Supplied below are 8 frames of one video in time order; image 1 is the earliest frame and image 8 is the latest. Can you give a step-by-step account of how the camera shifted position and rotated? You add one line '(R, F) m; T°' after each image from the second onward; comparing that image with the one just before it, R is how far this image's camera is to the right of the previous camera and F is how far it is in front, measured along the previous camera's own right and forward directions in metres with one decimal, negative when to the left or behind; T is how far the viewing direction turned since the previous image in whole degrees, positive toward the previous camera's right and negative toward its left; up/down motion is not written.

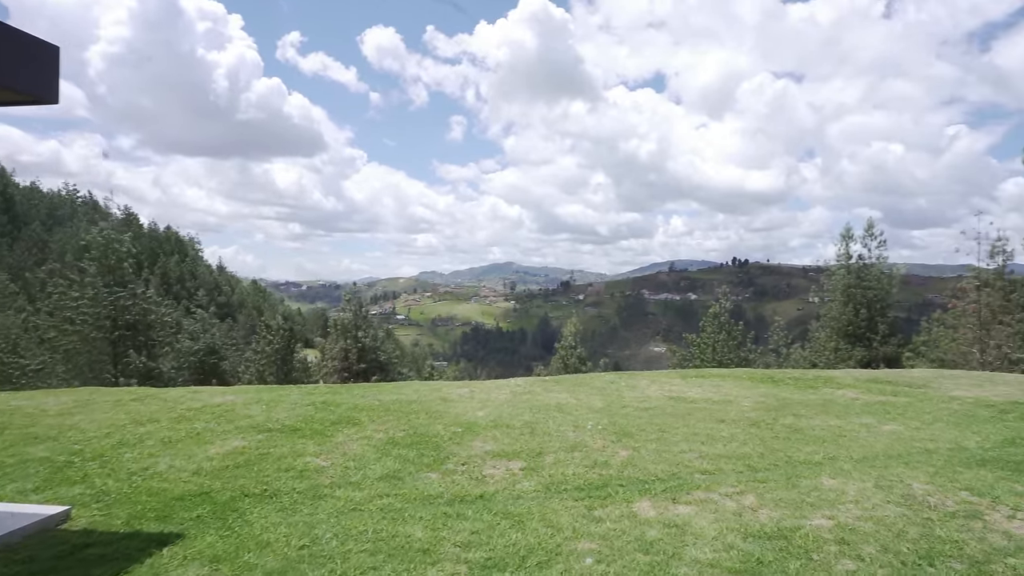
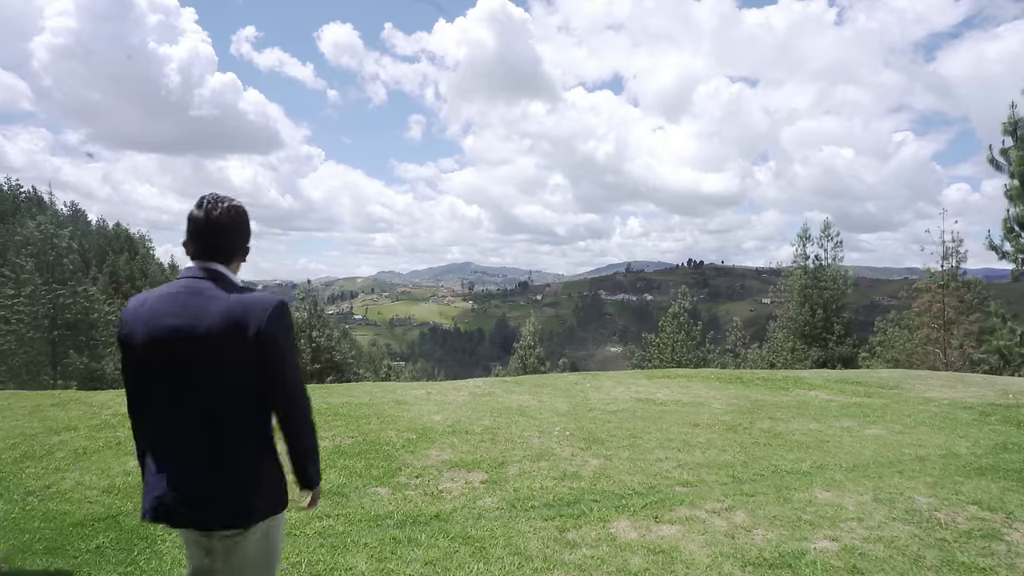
(0.0, +1.2) m; +4°
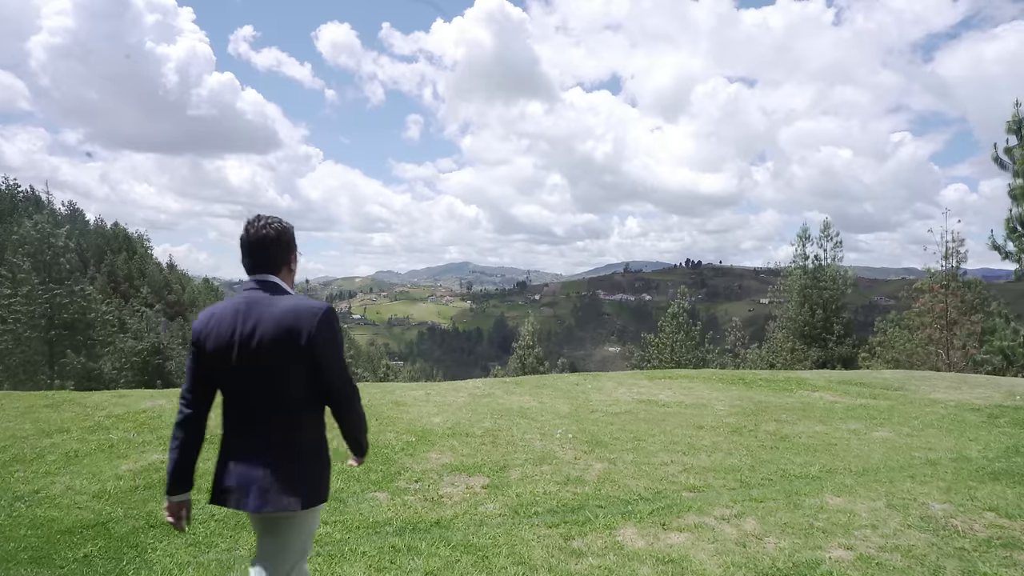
(-0.1, +0.2) m; 0°
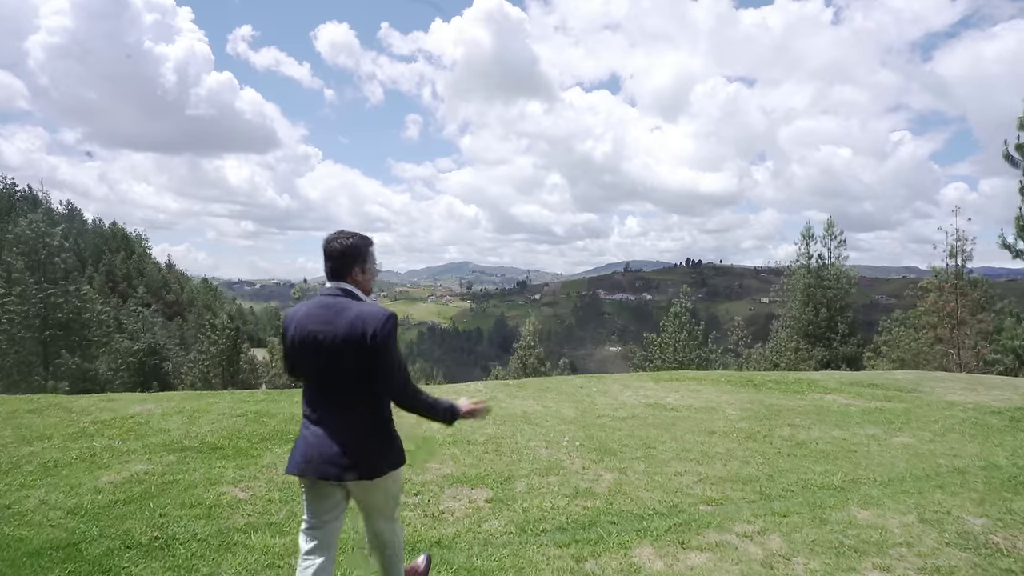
(-0.1, +0.5) m; 0°
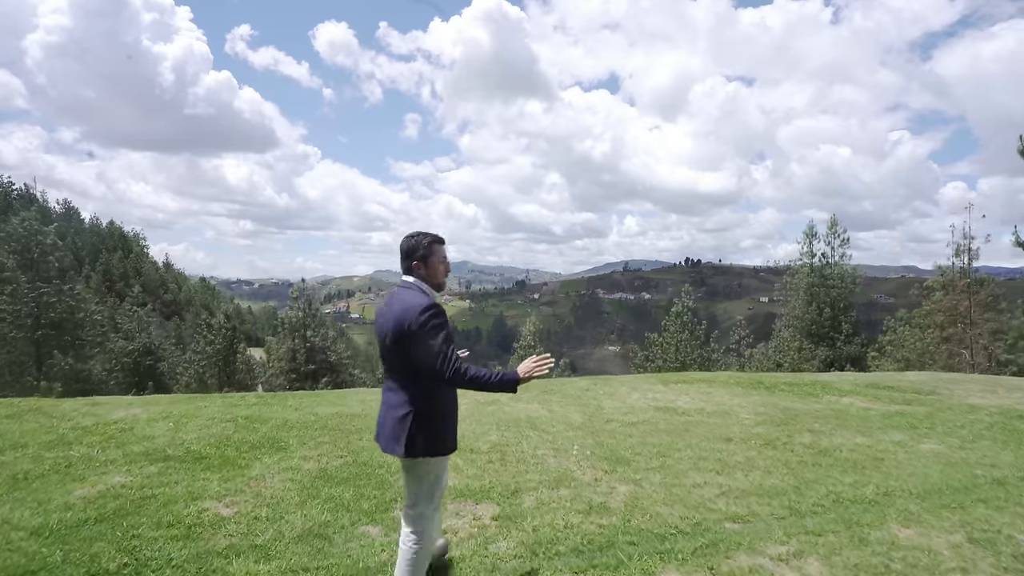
(-0.1, +0.7) m; 0°
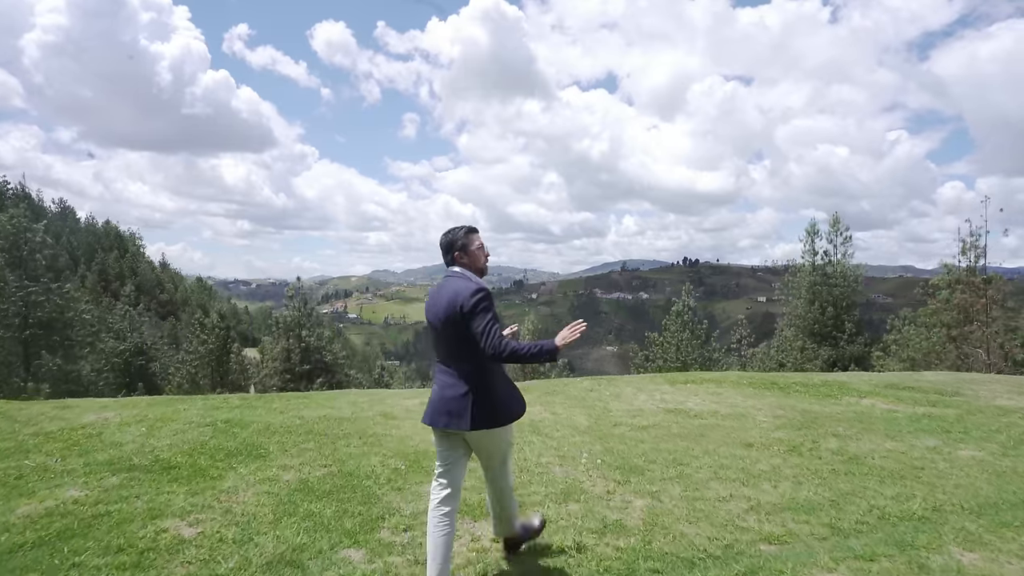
(-0.1, +0.9) m; 0°
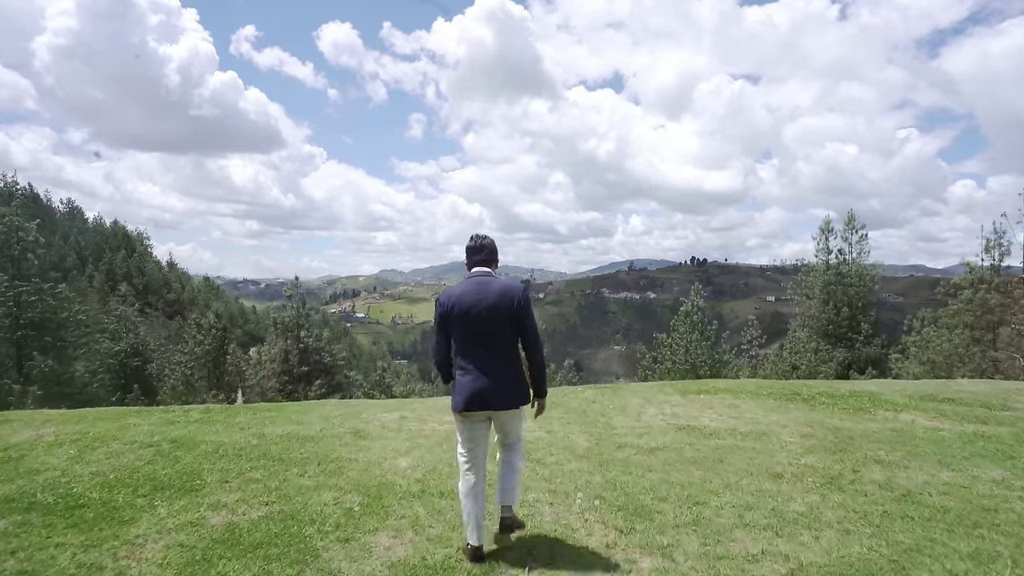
(+0.3, +1.6) m; -1°
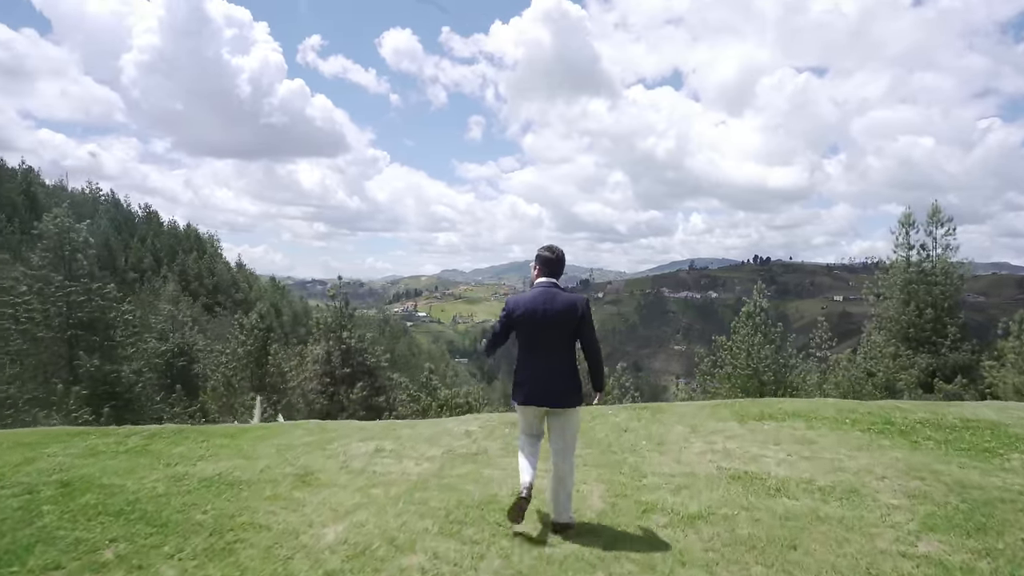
(+1.0, +3.0) m; -5°
